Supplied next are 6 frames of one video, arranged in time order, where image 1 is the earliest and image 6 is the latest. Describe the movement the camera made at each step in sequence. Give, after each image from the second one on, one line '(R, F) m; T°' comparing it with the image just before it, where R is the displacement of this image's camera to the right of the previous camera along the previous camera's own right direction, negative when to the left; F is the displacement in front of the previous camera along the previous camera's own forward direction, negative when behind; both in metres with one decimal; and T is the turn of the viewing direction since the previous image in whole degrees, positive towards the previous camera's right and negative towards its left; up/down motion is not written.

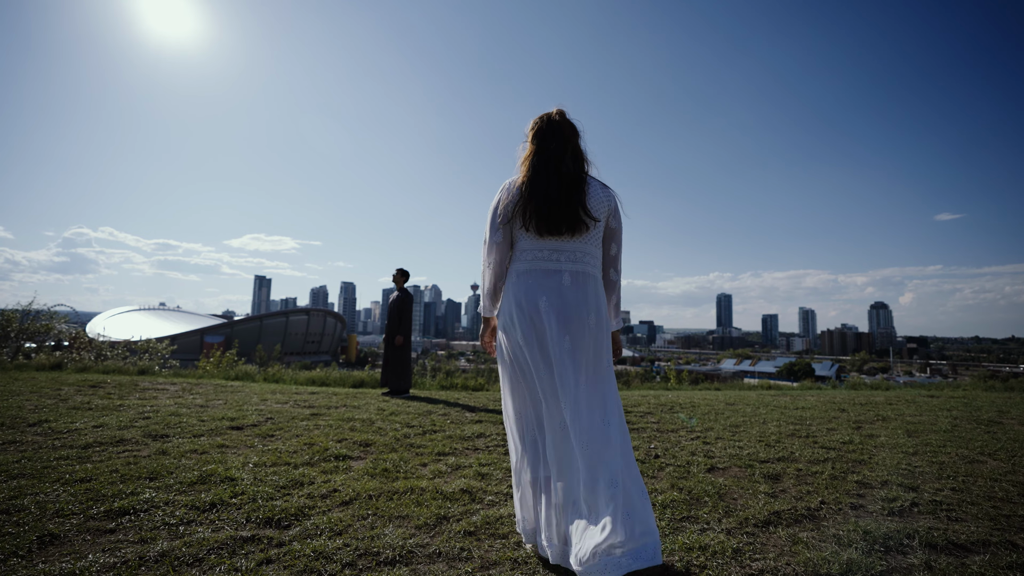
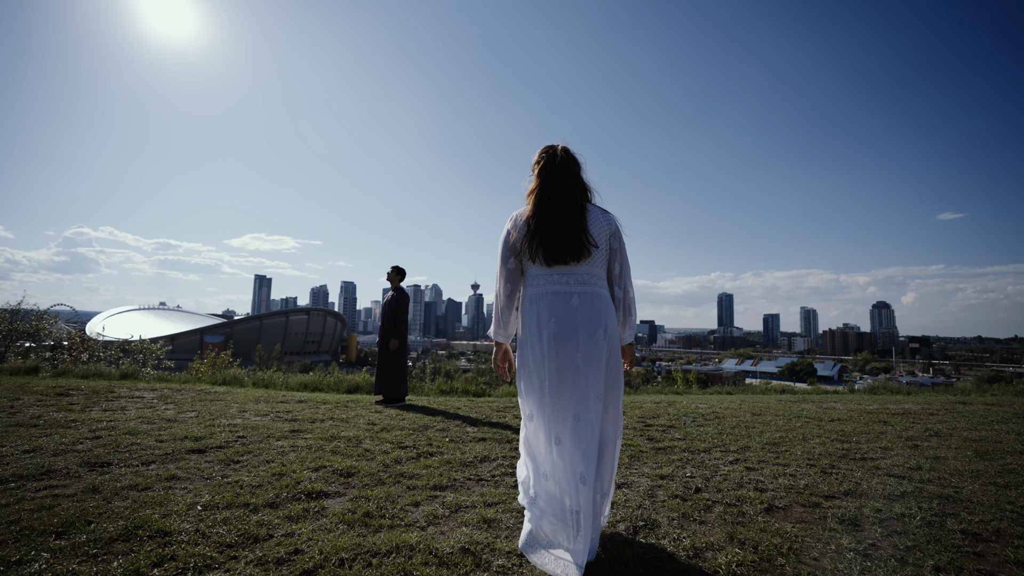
(-0.1, +0.5) m; 0°
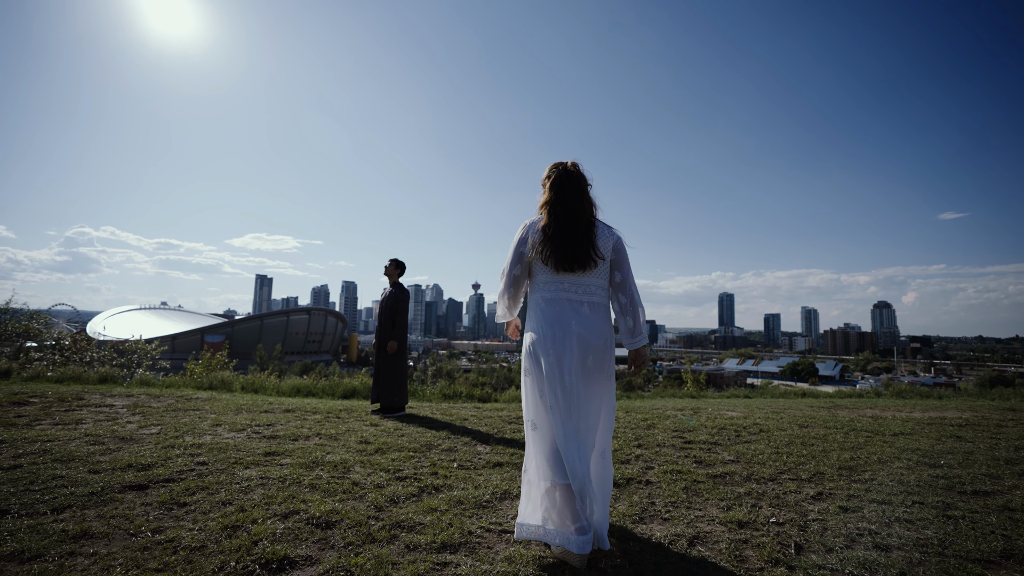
(-0.1, +0.6) m; 0°
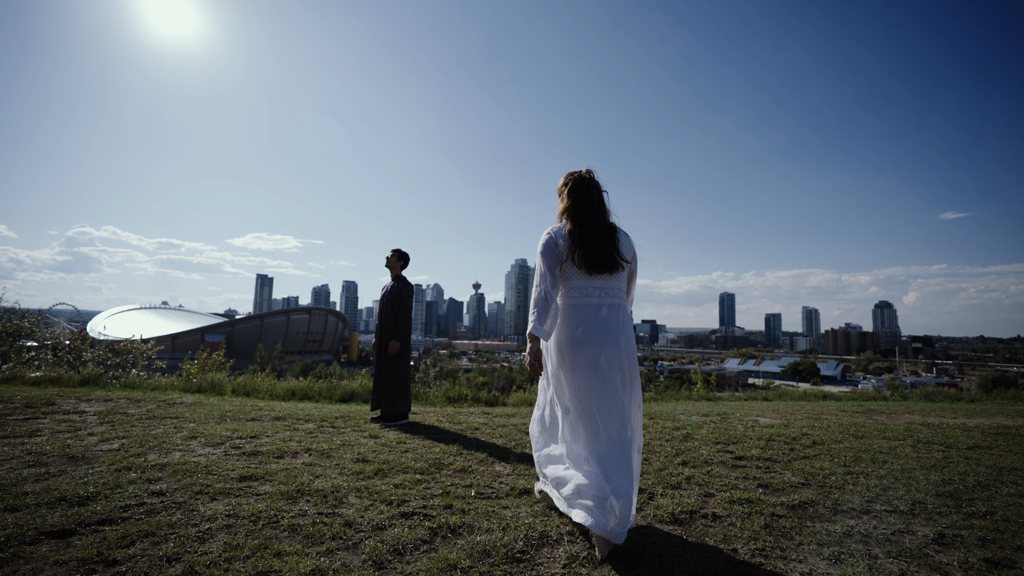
(-0.2, +0.5) m; 0°
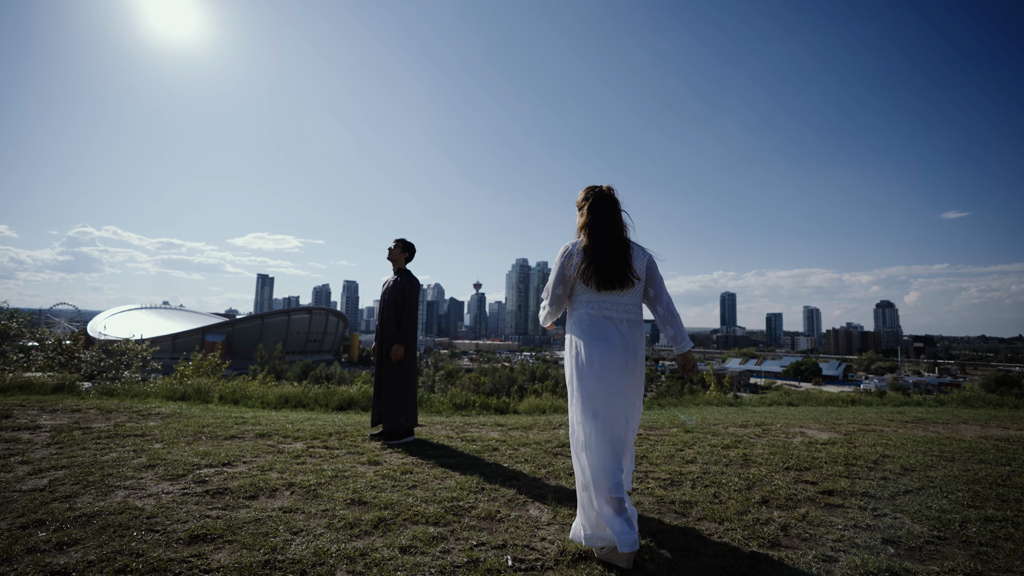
(-0.2, +0.6) m; 0°
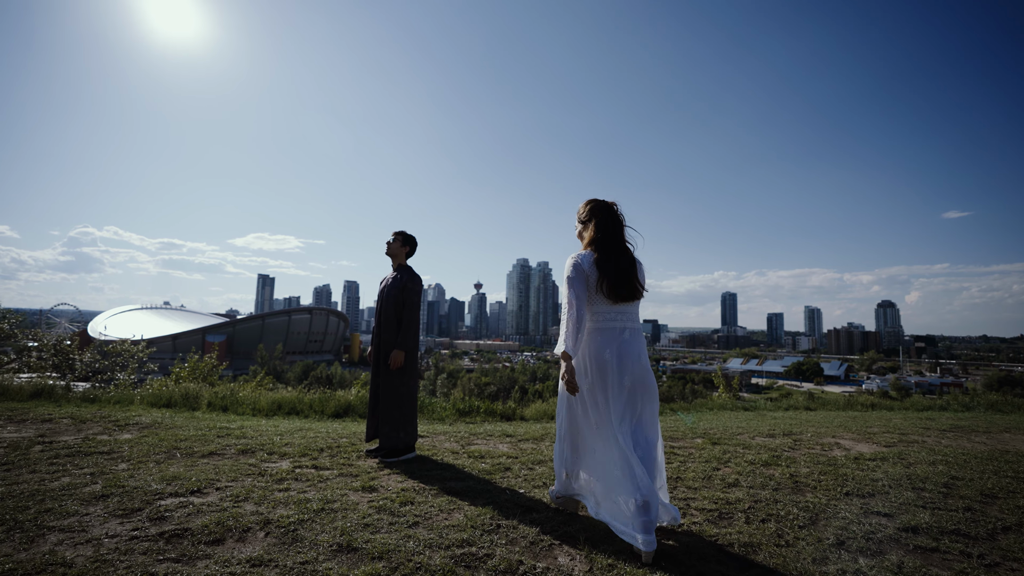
(-0.1, +0.4) m; 0°
